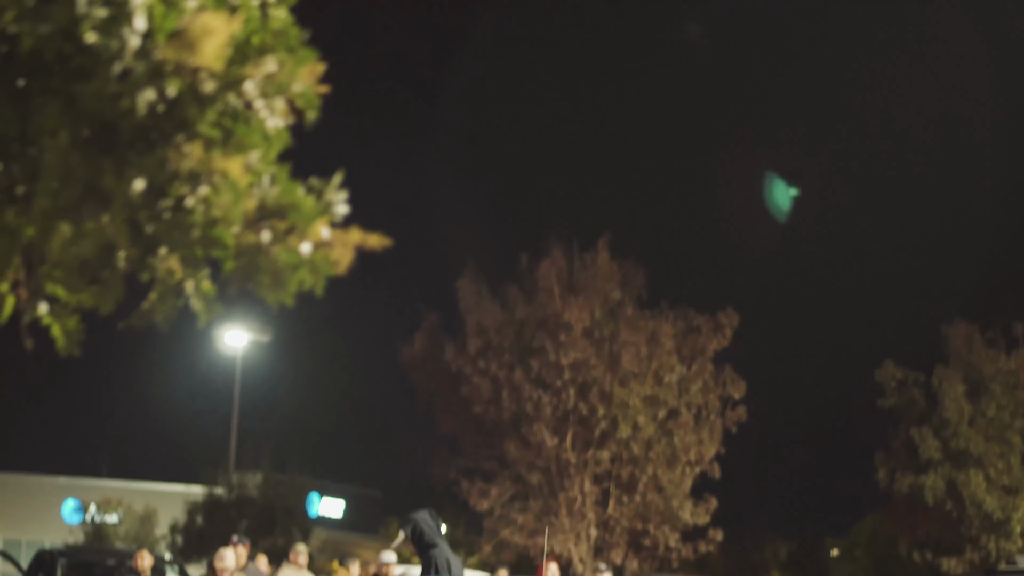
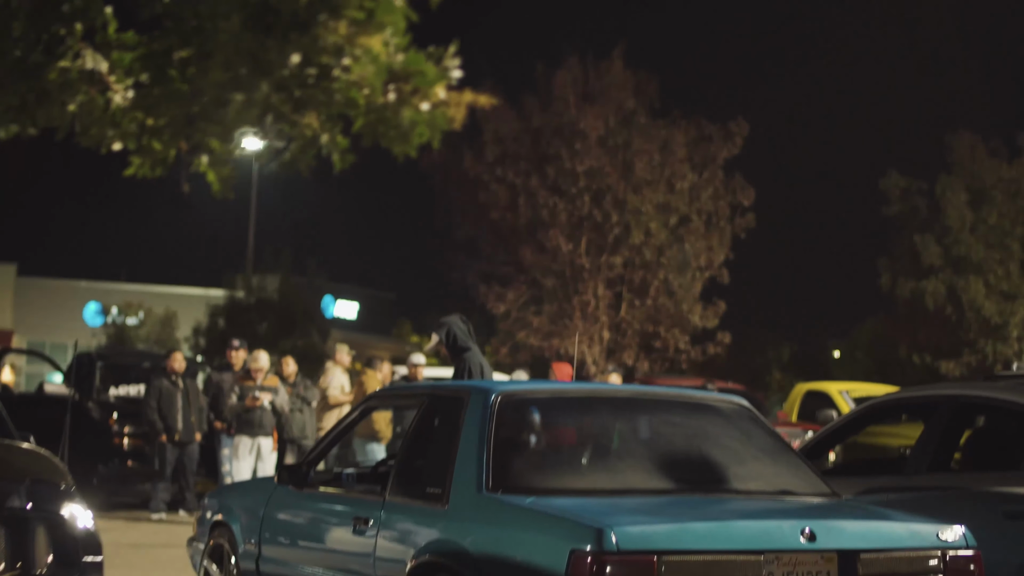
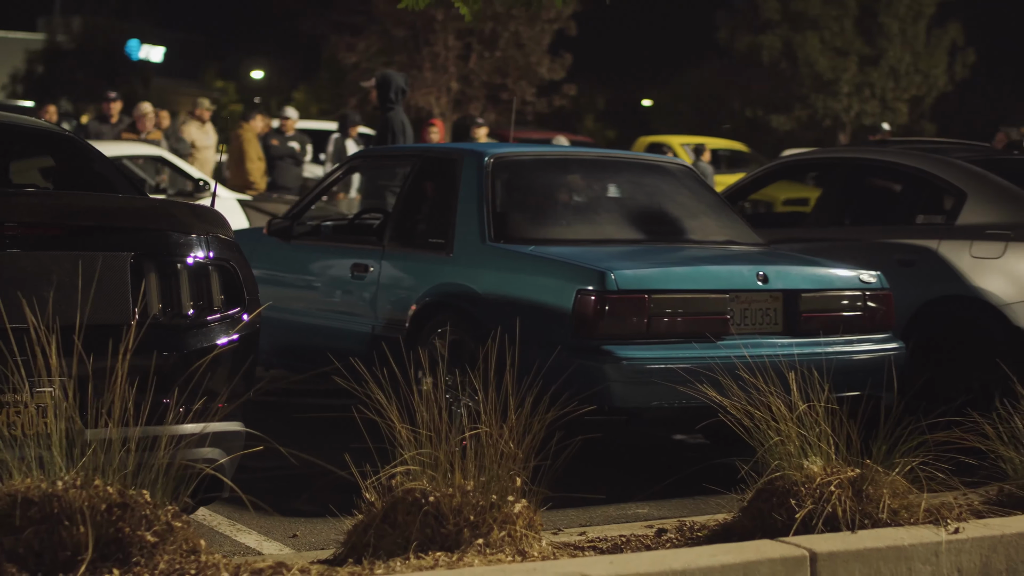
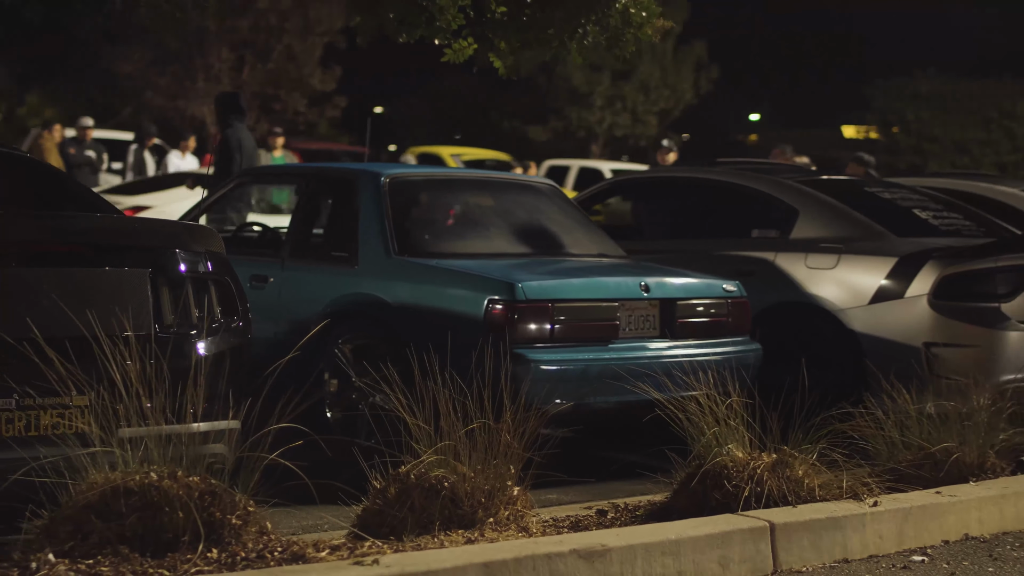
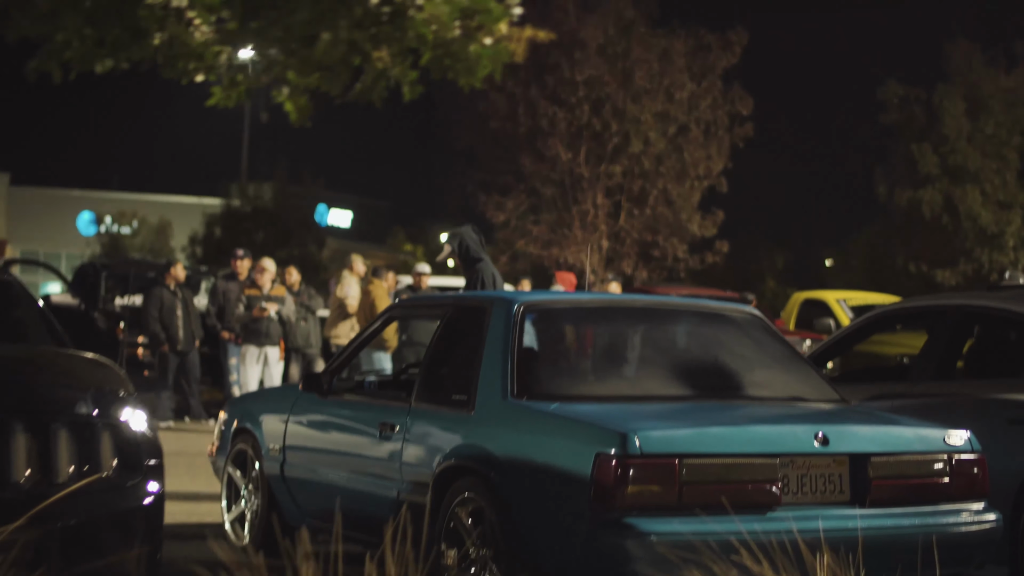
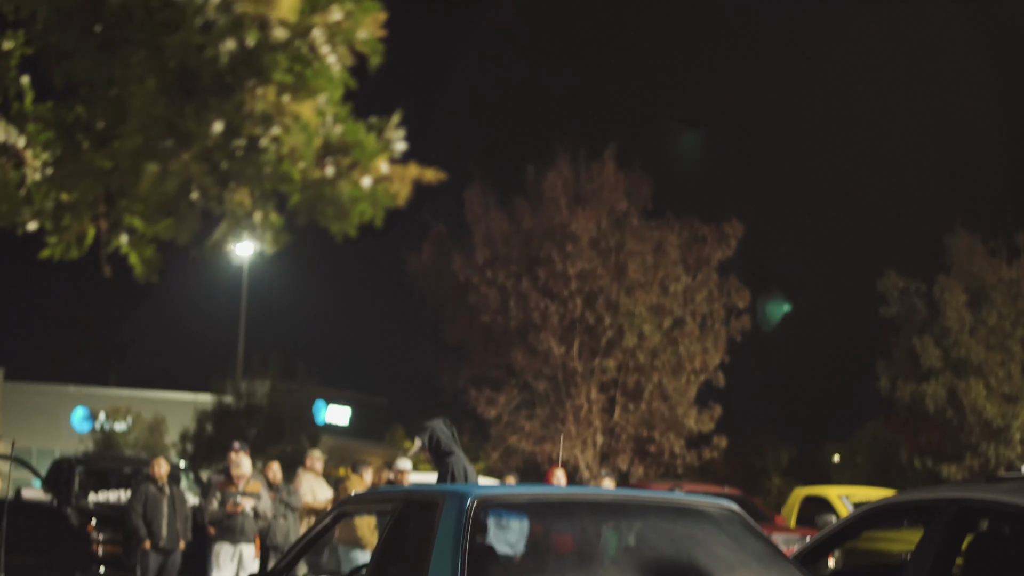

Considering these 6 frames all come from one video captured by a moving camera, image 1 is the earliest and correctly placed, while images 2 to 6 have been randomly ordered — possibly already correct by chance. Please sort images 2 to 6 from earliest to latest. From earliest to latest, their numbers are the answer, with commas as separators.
6, 2, 5, 3, 4
